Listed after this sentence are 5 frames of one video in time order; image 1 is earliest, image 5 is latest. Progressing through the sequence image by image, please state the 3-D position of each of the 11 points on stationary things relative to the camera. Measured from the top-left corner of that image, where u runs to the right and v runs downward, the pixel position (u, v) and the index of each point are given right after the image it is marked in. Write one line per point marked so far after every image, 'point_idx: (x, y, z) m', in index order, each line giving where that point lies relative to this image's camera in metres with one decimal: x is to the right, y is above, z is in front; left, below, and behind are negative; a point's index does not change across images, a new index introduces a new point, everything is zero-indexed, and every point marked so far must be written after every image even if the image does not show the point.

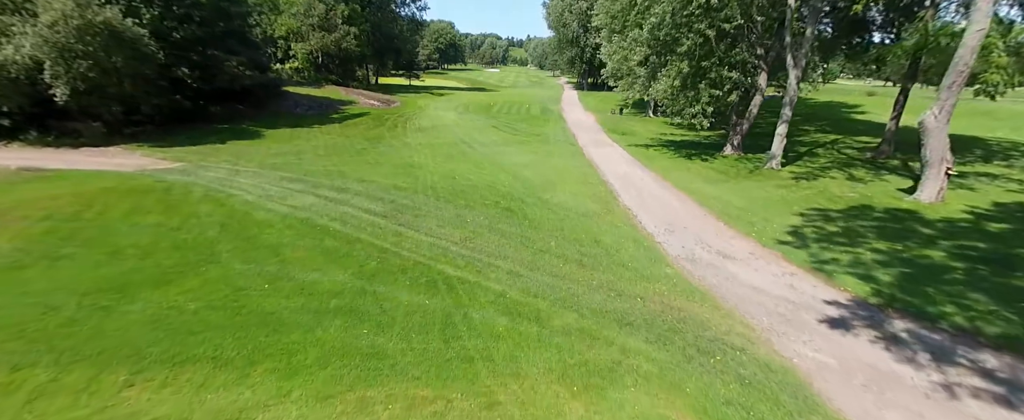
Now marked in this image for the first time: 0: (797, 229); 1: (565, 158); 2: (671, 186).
0: (+6.8, -0.4, +9.2) m
1: (+2.3, +2.1, +16.7) m
2: (+5.3, +0.7, +12.9) m
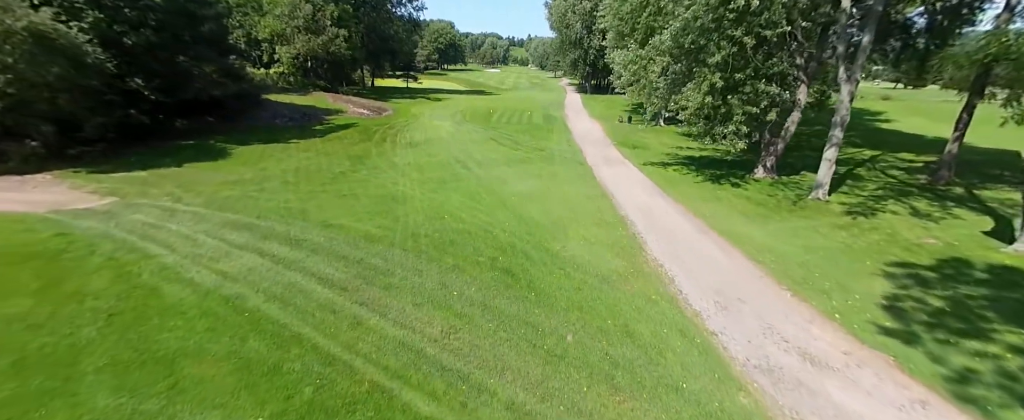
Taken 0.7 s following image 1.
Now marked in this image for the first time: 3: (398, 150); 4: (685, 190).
0: (+6.8, -1.7, +7.0) m
1: (+2.3, +0.9, +14.5) m
2: (+5.3, -0.5, +10.6) m
3: (-5.8, +3.0, +19.8) m
4: (+6.6, +0.7, +14.8) m
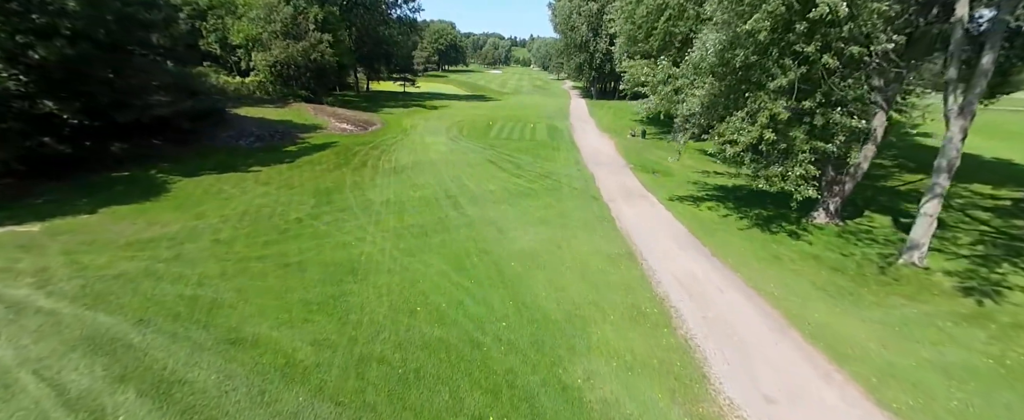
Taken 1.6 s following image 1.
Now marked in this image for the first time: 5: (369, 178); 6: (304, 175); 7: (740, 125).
0: (+6.8, -3.4, +3.9) m
1: (+2.3, -0.8, +11.4) m
2: (+5.3, -2.3, +7.6) m
3: (-5.8, +1.3, +16.8) m
4: (+6.6, -1.0, +11.7) m
5: (-6.2, +1.4, +17.0) m
6: (-8.8, +1.5, +16.5) m
7: (+6.4, +2.4, +11.1) m
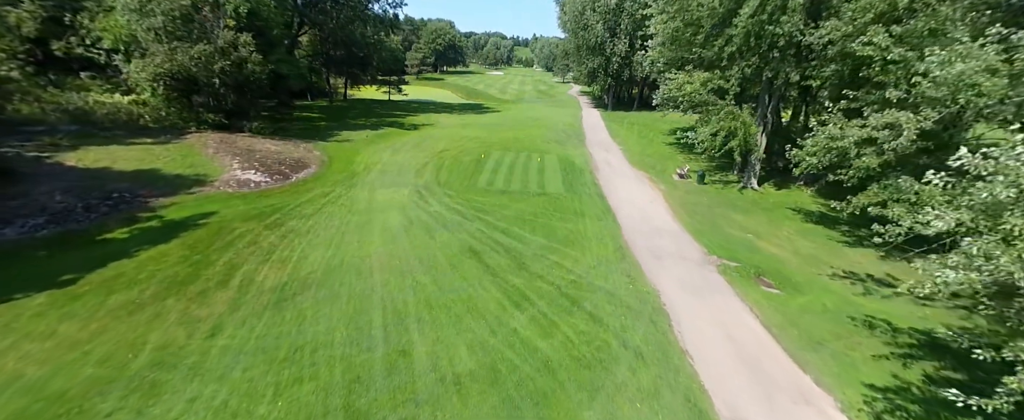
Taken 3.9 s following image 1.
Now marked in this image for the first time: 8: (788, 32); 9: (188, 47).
0: (+6.5, -7.3, -5.0) m
1: (+2.1, -4.8, +2.5) m
2: (+5.1, -6.2, -1.4) m
3: (-5.9, -2.6, +7.9) m
4: (+6.4, -4.9, +2.7) m
5: (-6.3, -2.5, +8.1) m
6: (-8.9, -2.4, +7.7) m
7: (+6.2, -1.5, +2.1) m
8: (+10.8, +6.9, +15.2) m
9: (-15.3, +7.9, +18.7) m
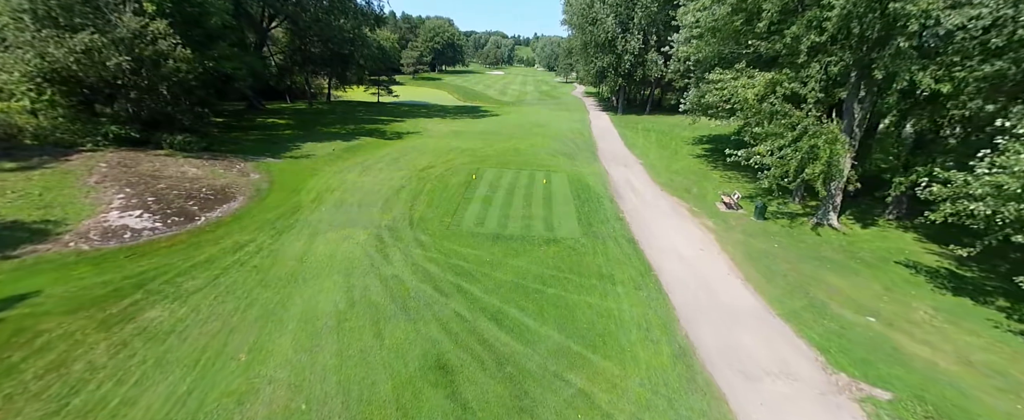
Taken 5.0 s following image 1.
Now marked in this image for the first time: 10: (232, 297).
0: (+6.4, -9.0, -10.0) m
1: (+2.0, -6.4, -2.4) m
2: (+4.9, -7.9, -6.3) m
3: (-6.0, -4.3, +3.1) m
4: (+6.3, -6.6, -2.2) m
5: (-6.5, -4.2, +3.3) m
6: (-9.0, -4.1, +2.8) m
7: (+6.1, -3.2, -2.8) m
8: (+10.7, +5.2, +10.2) m
9: (-15.4, +6.2, +13.9) m
10: (-6.2, -1.9, +8.8) m
